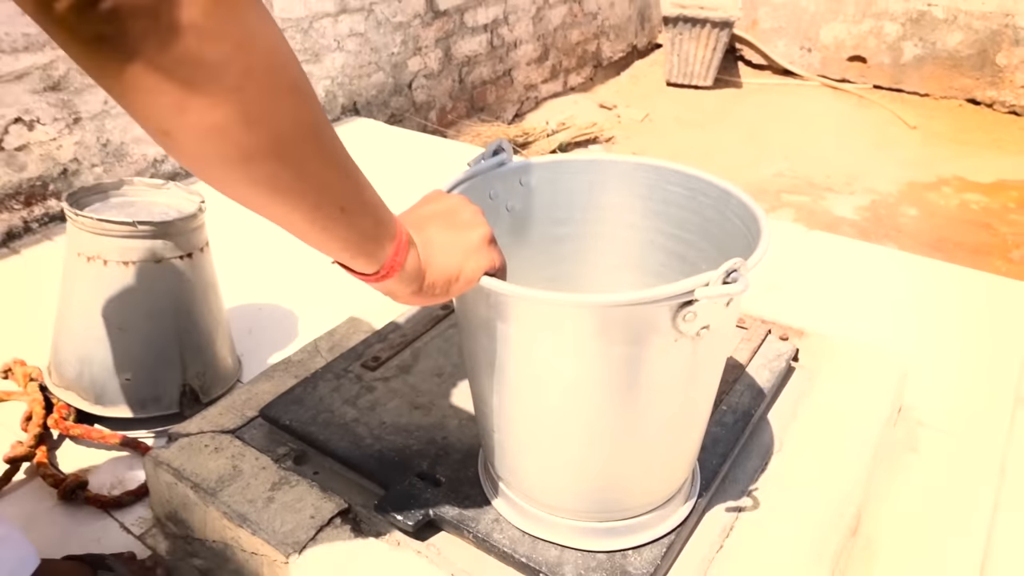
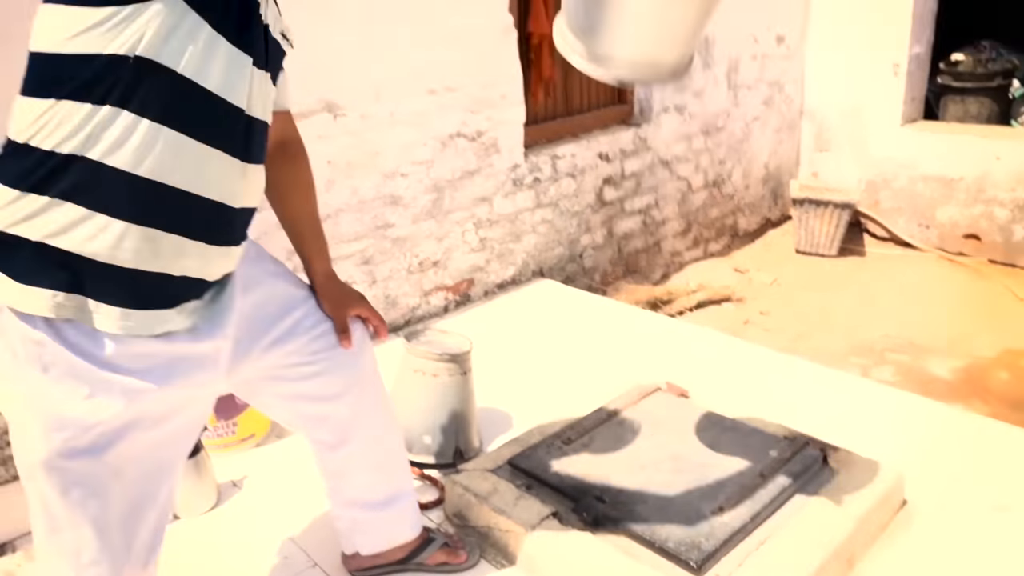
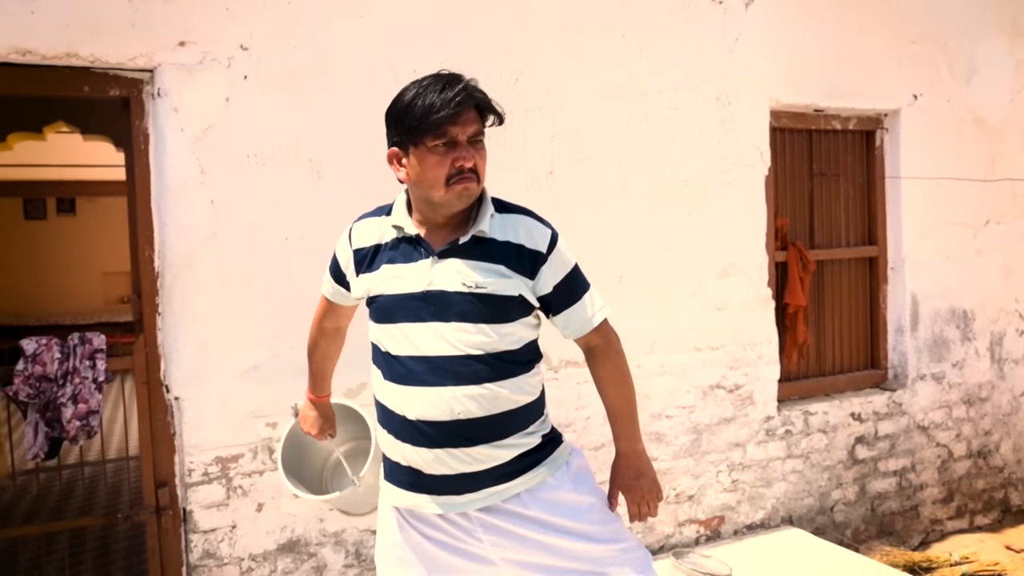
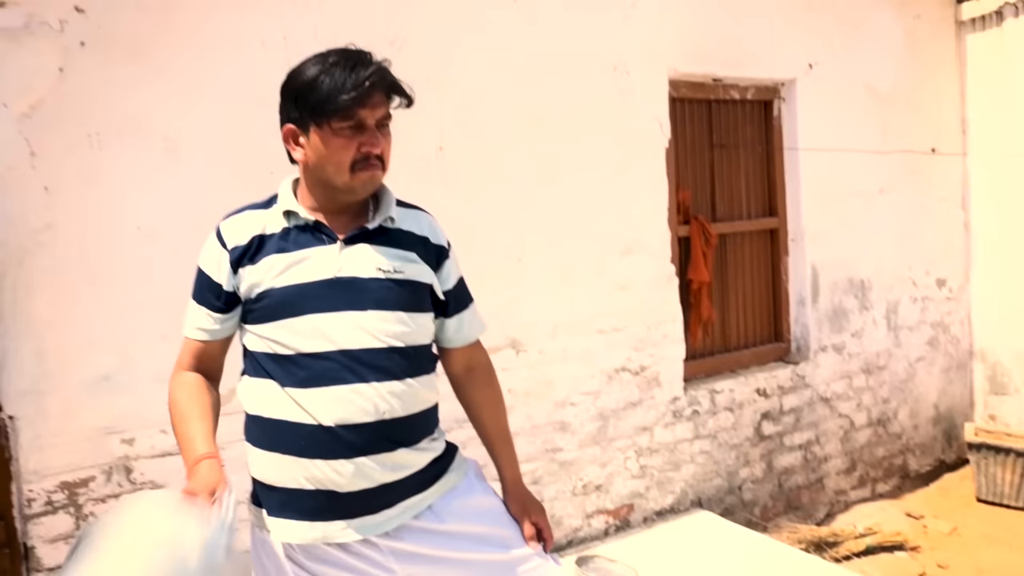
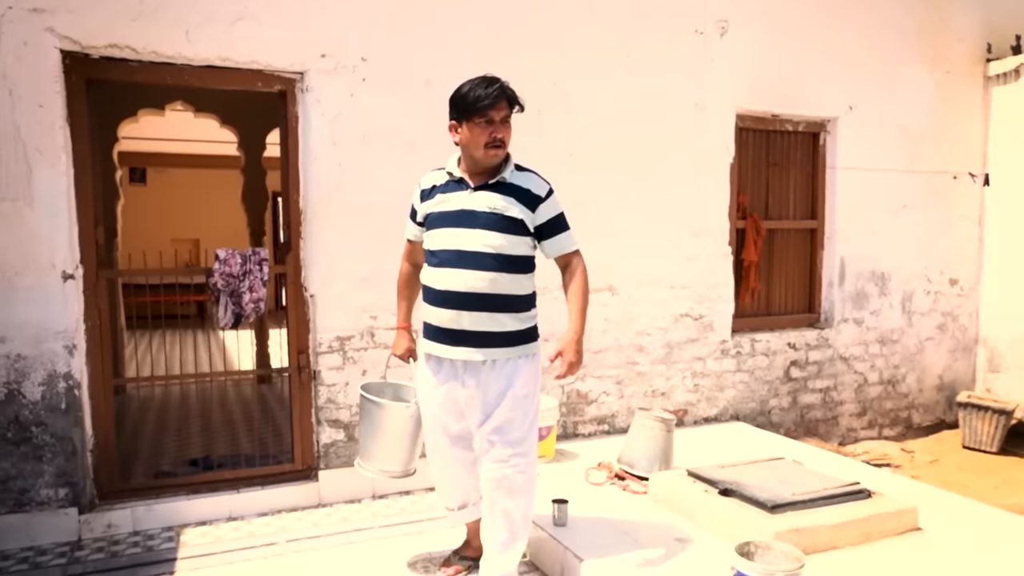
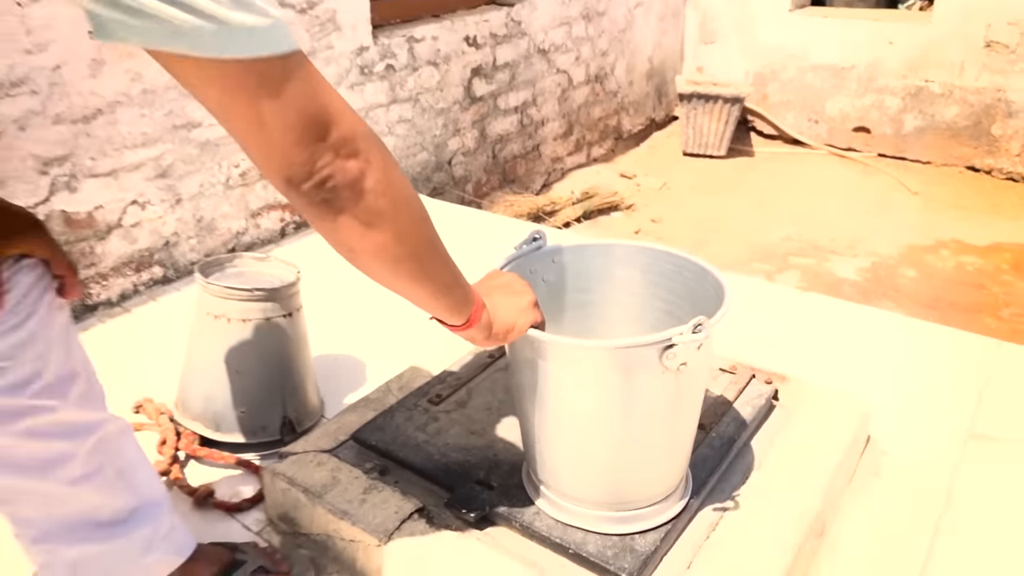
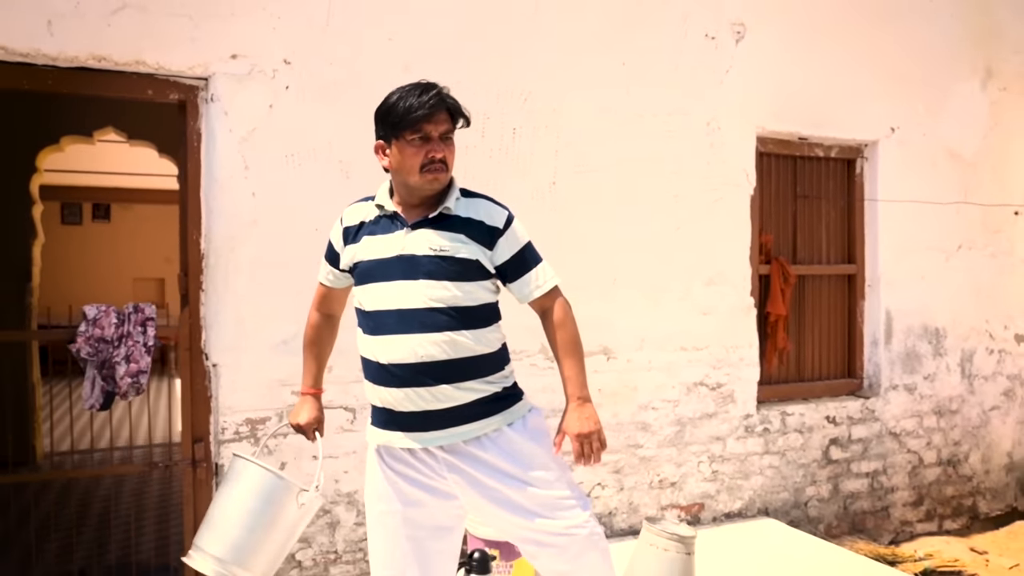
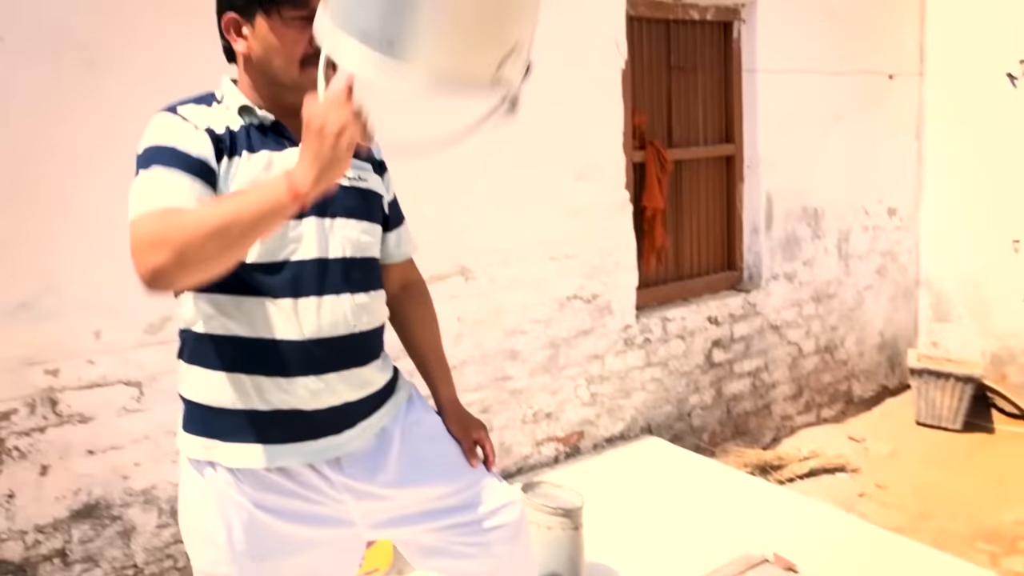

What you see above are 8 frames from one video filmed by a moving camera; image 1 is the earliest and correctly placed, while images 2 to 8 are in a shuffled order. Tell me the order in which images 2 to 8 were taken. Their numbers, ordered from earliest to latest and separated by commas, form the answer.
6, 2, 8, 4, 3, 7, 5
